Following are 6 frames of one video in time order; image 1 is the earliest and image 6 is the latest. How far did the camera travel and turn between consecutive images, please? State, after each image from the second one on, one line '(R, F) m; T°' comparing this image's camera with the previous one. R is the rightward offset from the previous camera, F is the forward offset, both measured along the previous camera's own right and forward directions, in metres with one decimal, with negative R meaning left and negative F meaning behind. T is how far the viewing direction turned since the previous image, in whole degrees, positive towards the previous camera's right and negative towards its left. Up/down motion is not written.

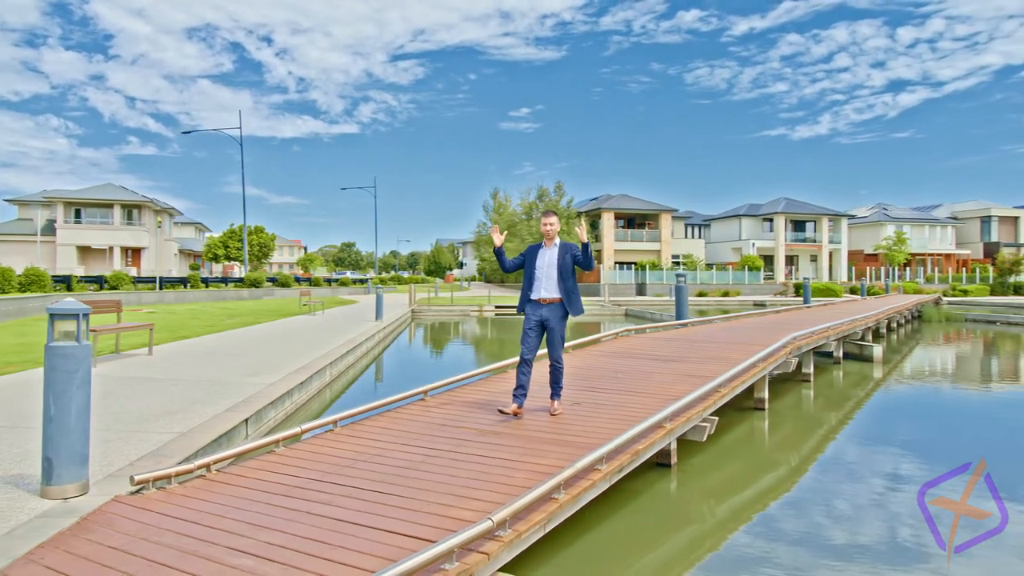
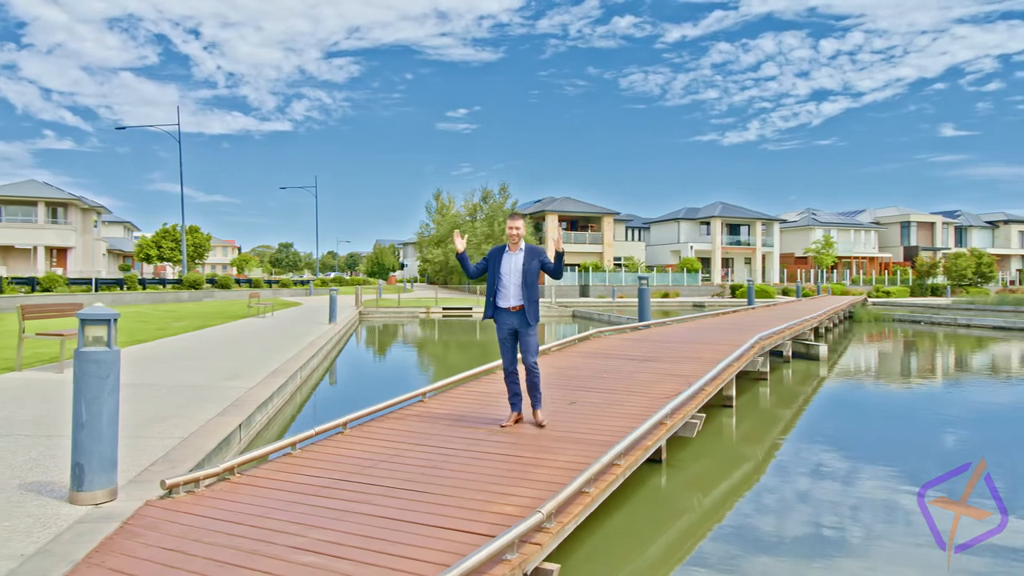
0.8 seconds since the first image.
(-0.4, -0.2) m; +5°
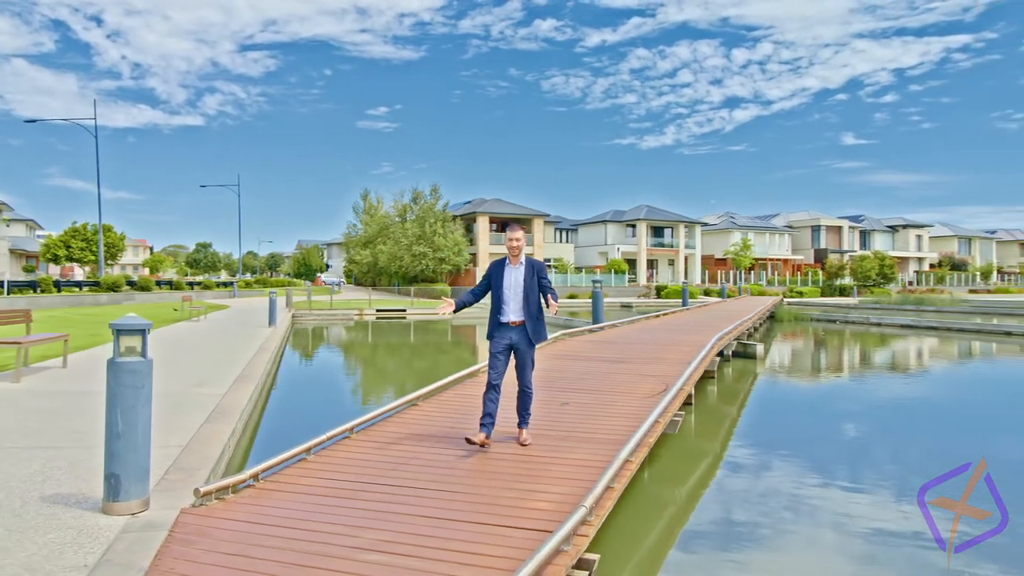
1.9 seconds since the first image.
(-0.5, -0.2) m; +6°
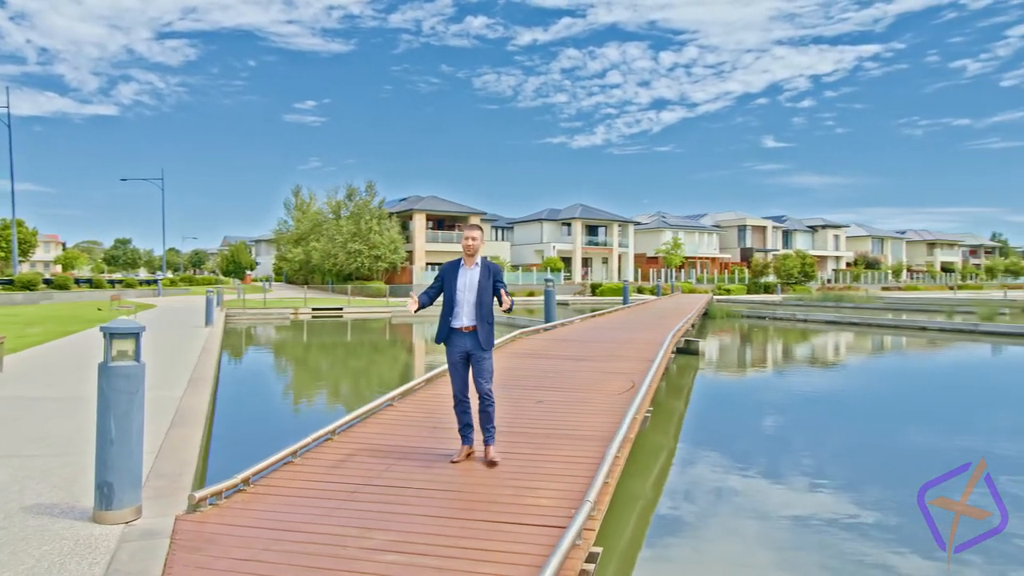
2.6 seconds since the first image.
(-0.3, -0.1) m; +5°
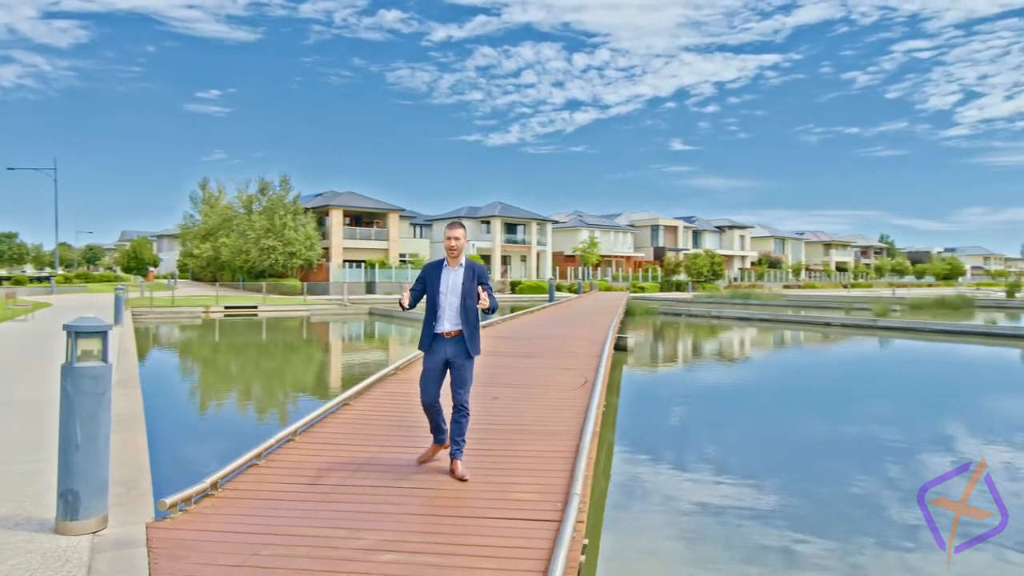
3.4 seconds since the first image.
(-0.3, 0.0) m; +7°
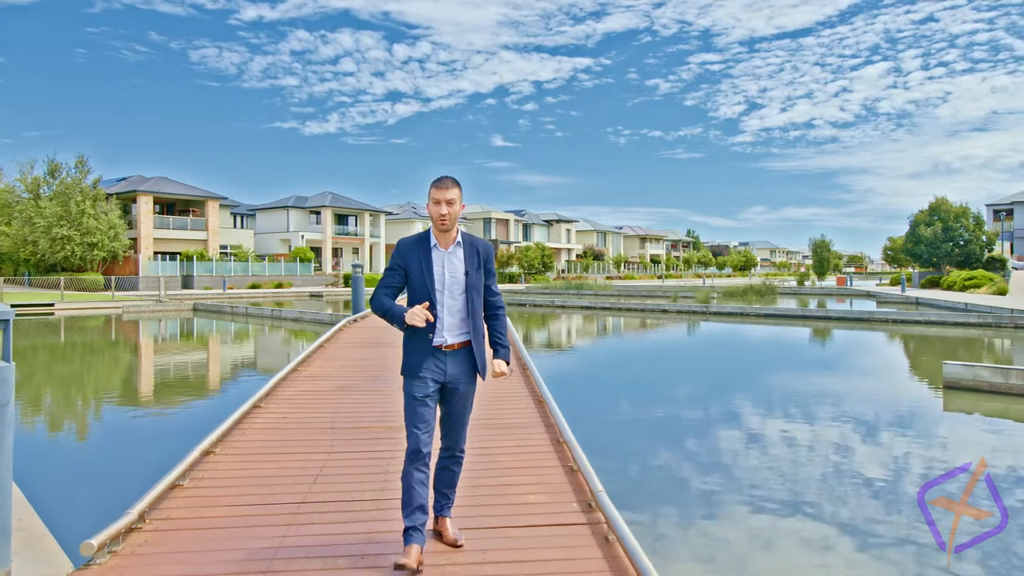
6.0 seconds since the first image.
(-0.8, +0.5) m; +14°
